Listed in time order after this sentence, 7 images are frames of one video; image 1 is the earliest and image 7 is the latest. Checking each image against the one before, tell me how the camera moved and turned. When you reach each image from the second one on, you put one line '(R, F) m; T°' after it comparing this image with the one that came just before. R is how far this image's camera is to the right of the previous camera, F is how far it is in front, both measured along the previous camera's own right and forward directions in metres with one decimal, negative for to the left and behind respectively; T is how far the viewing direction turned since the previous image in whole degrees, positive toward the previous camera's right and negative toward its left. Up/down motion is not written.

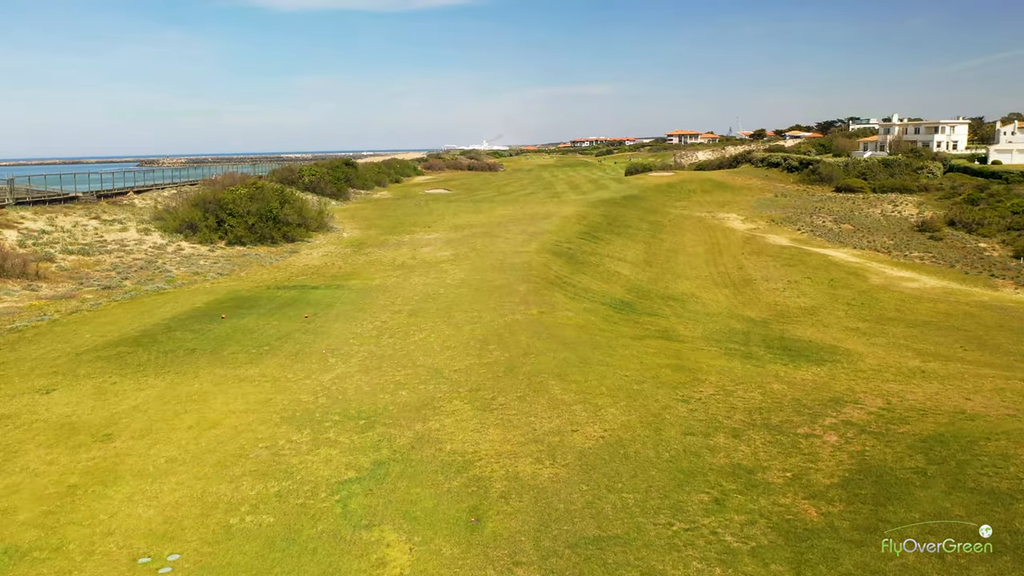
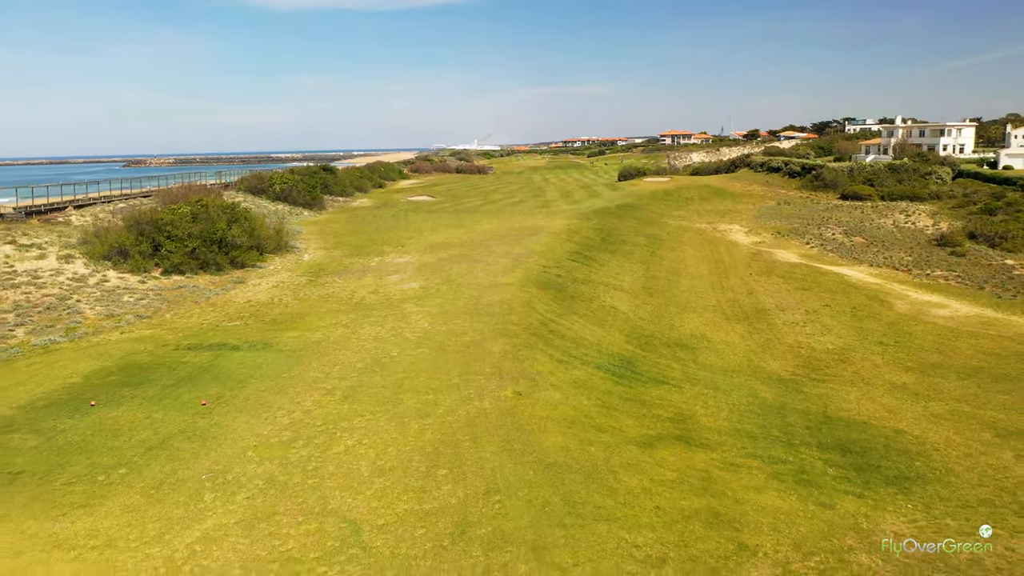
(+0.3, +3.0) m; +1°
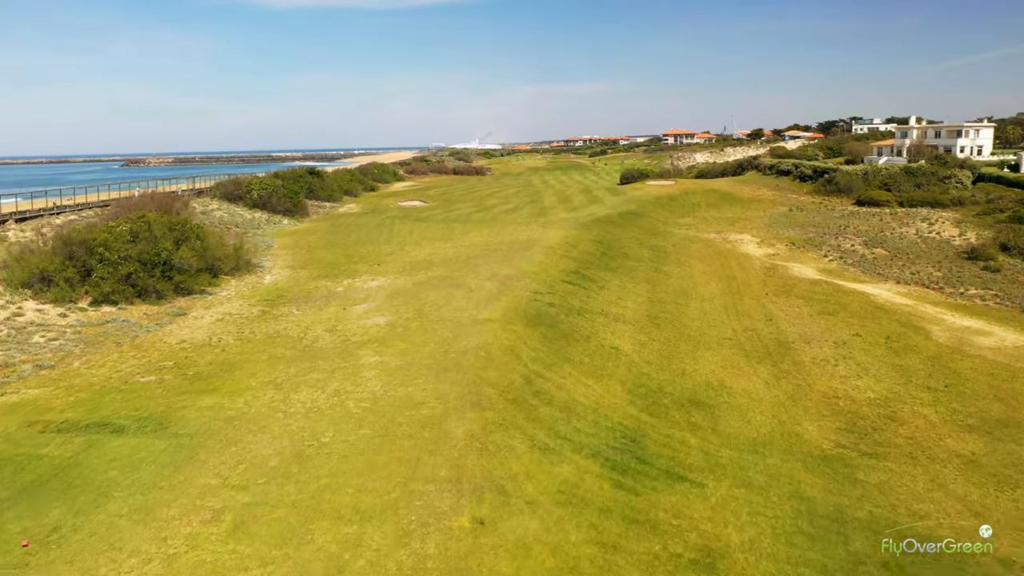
(+0.4, +2.7) m; 0°
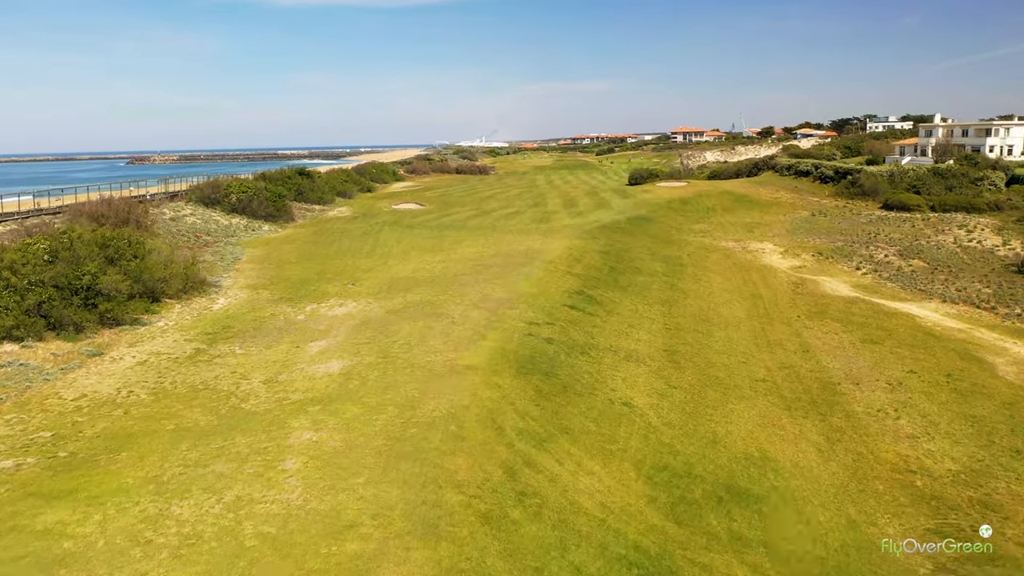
(+0.3, +3.0) m; 0°
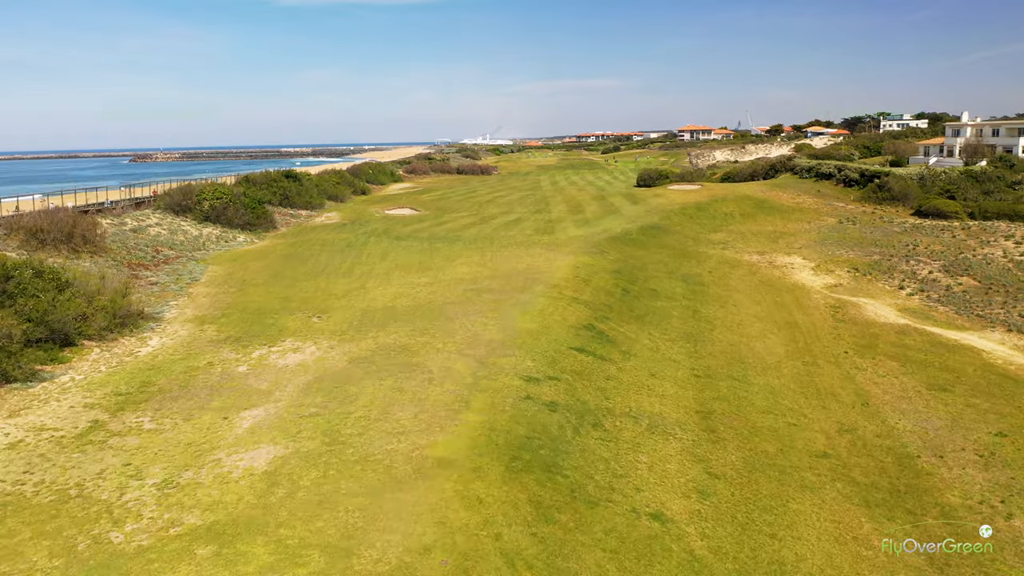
(+0.2, +3.3) m; 0°
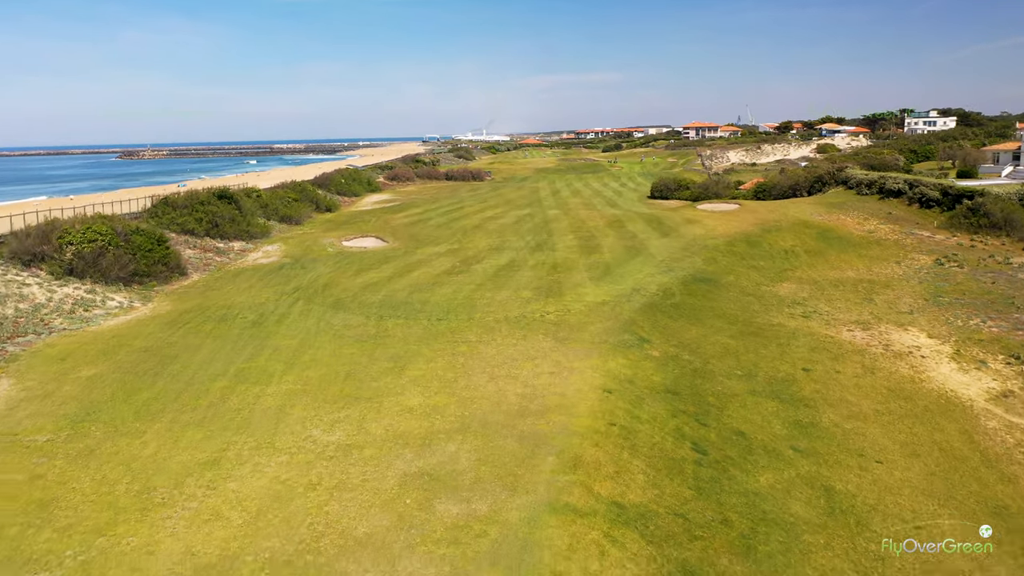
(+0.2, +9.5) m; 0°
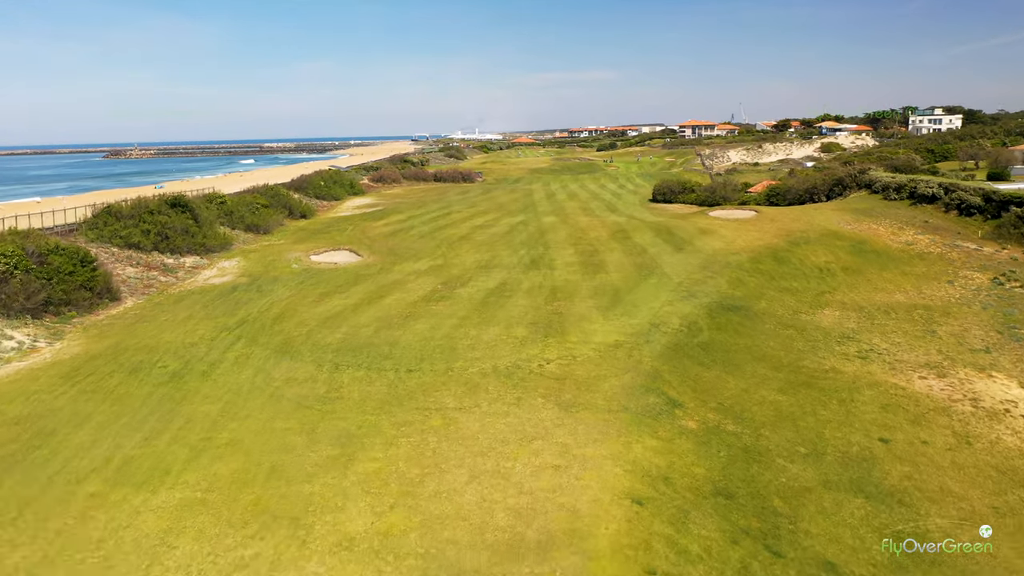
(+0.1, +4.1) m; 0°
